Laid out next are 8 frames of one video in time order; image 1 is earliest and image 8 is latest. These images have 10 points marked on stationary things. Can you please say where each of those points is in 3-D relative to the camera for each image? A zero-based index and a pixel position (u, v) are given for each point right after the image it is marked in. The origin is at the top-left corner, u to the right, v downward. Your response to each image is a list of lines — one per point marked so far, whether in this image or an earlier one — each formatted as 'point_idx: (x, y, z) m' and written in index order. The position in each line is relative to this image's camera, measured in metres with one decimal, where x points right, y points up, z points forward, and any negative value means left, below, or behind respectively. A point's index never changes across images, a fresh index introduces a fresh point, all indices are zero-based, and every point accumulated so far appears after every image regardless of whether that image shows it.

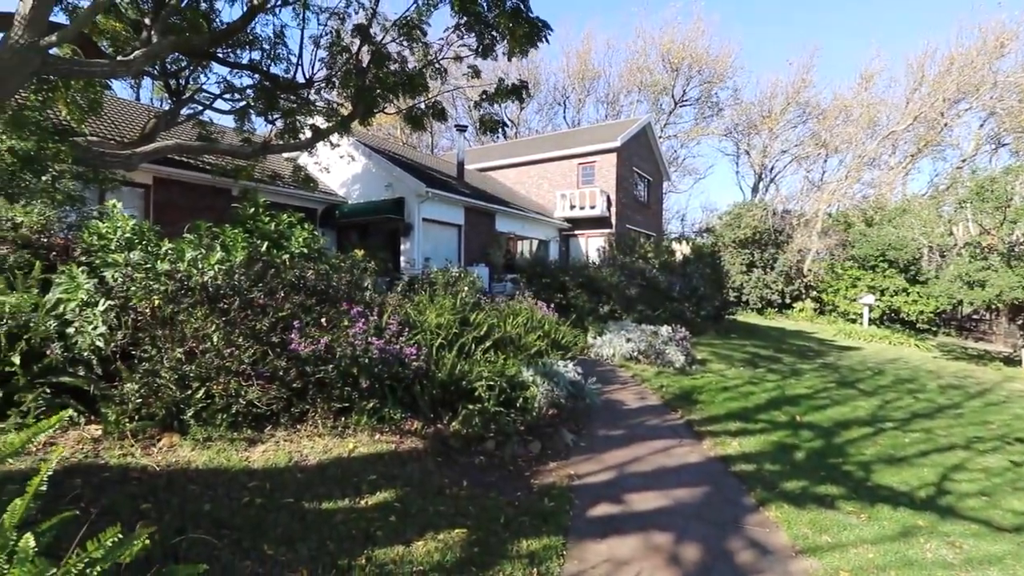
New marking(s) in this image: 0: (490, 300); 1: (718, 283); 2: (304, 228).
0: (-0.4, -0.2, +7.9) m
1: (+7.0, +0.2, +17.0) m
2: (-2.8, +0.8, +6.6) m
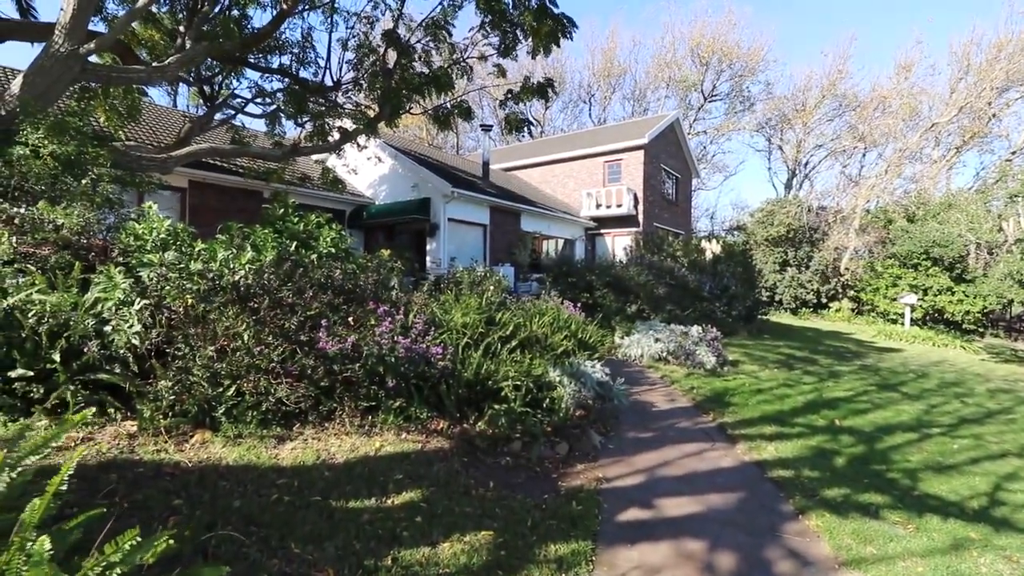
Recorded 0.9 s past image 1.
0: (0.0, -0.2, +7.9) m
1: (+7.9, +0.2, +16.5) m
2: (-2.4, +0.8, +6.7) m
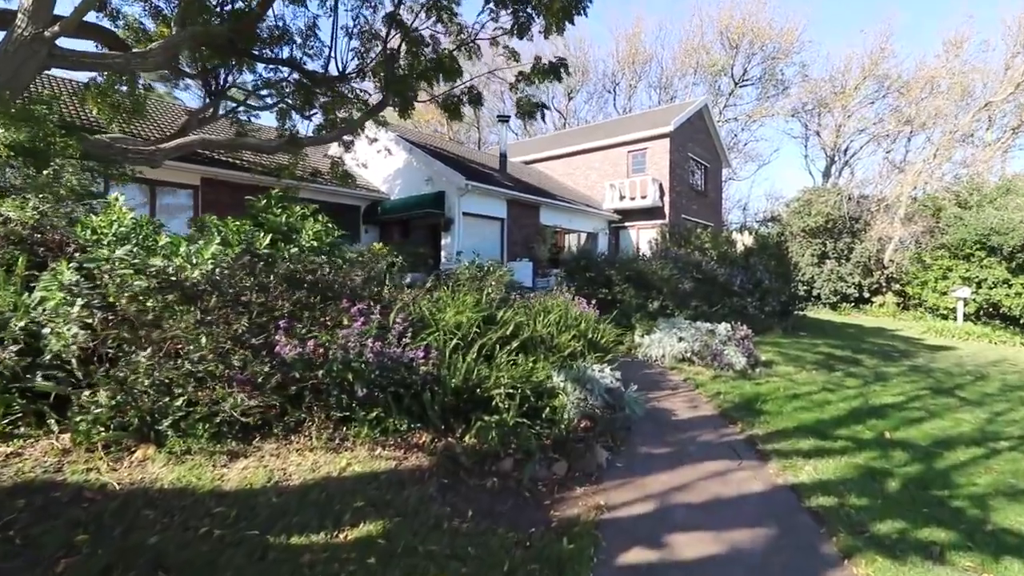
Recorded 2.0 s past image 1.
0: (+0.1, -0.1, +7.2) m
1: (+8.4, +0.4, +15.4) m
2: (-2.4, +0.9, +6.2) m
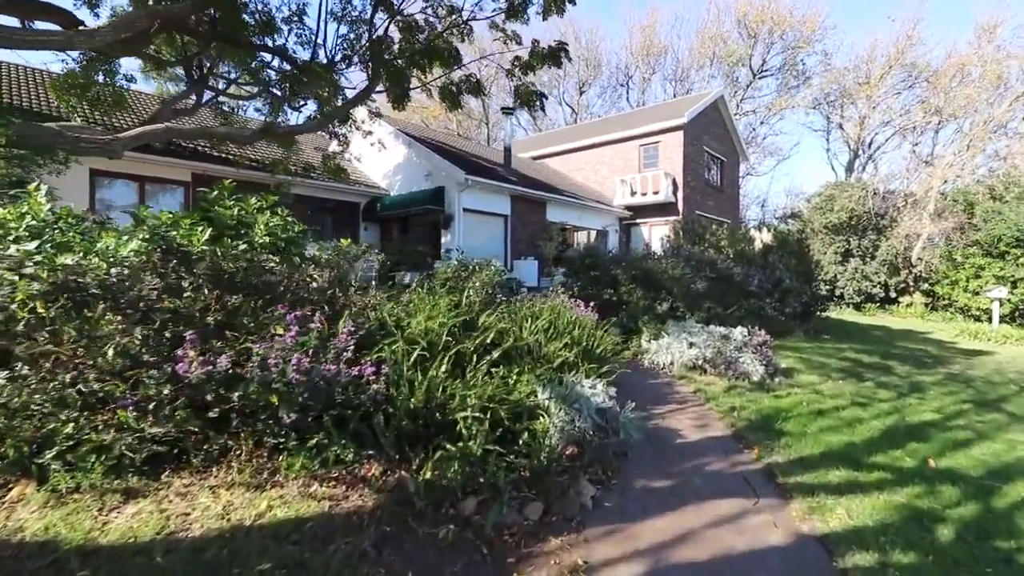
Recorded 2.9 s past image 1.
0: (-0.1, -0.2, +6.5) m
1: (+8.5, +0.4, +14.4) m
2: (-2.6, +0.8, +5.5) m
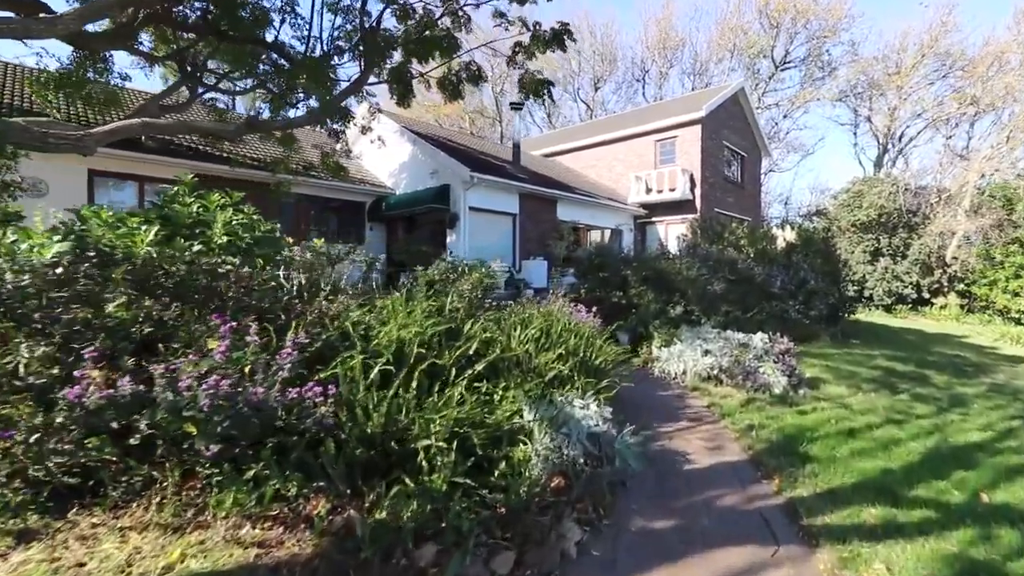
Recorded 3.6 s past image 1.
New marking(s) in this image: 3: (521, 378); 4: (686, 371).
0: (-0.2, -0.2, +5.9) m
1: (+8.7, +0.4, +13.5) m
2: (-2.8, +0.8, +5.0) m
3: (+0.1, -0.8, +4.7) m
4: (+2.6, -1.3, +7.5) m
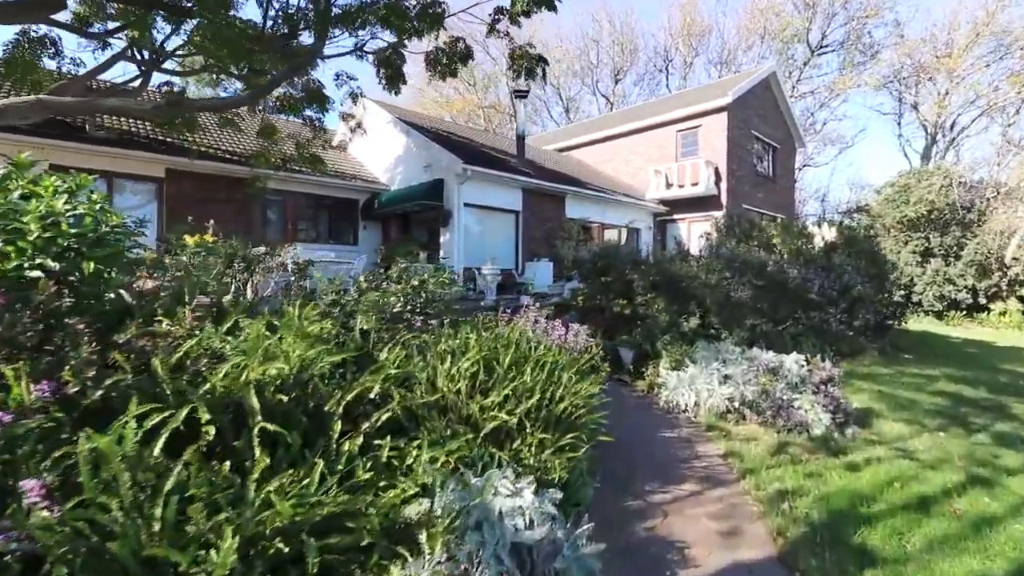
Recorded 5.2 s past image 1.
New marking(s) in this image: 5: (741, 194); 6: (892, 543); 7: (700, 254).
0: (-0.6, -0.3, +4.5) m
1: (+8.6, +0.2, +11.7) m
2: (-3.3, +0.7, +3.8) m
3: (-0.5, -0.9, +3.3) m
4: (+2.2, -1.4, +6.0) m
5: (+9.0, +3.7, +19.5) m
6: (+2.6, -1.8, +3.5) m
7: (+3.7, +0.7, +9.9) m
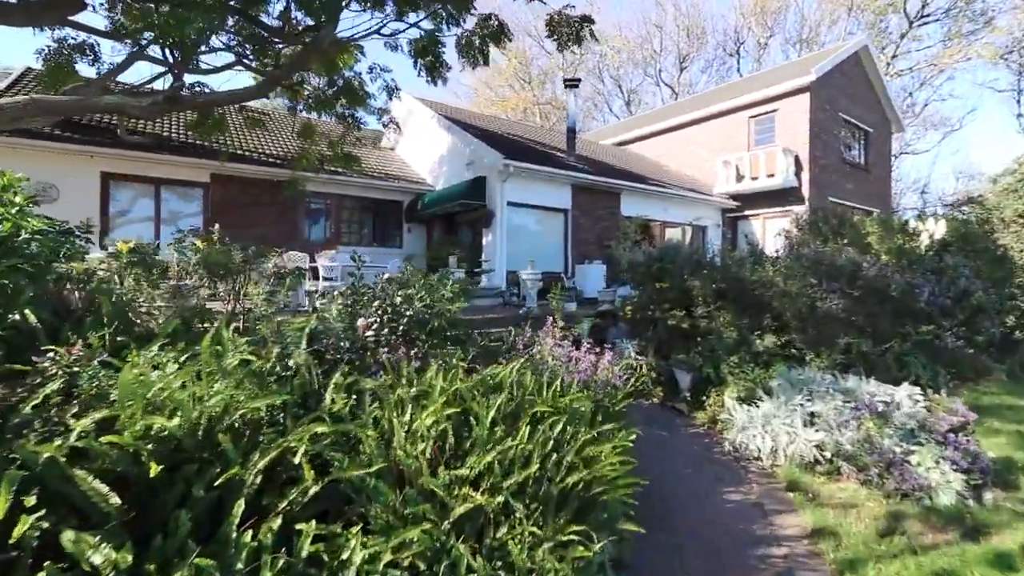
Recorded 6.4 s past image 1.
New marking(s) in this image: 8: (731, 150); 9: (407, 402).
0: (-0.6, -0.4, +3.6) m
1: (+9.5, +0.1, +9.5) m
2: (-3.3, +0.6, +3.2) m
3: (-0.6, -1.1, +2.3) m
4: (+2.5, -1.5, +4.7) m
5: (+10.9, +3.5, +17.2) m
6: (+2.5, -1.9, +2.1) m
7: (+4.4, +0.6, +8.3) m
8: (+8.1, +5.1, +18.3) m
9: (-0.5, -0.6, +2.9) m
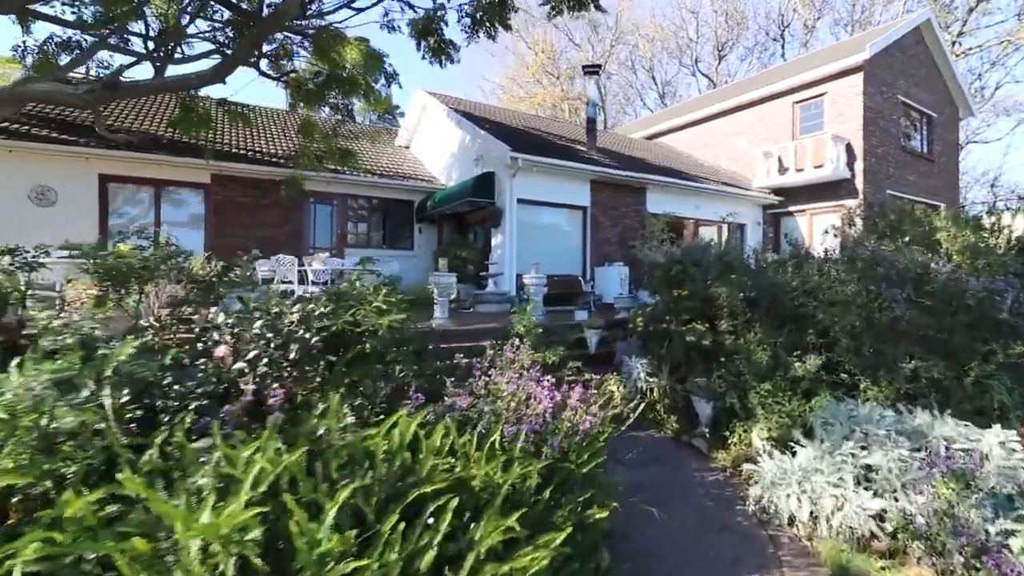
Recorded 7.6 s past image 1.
0: (-1.0, -0.5, +2.6) m
1: (+9.5, 0.0, +7.8) m
2: (-3.7, +0.5, +2.5) m
3: (-1.0, -1.2, +1.4) m
4: (+2.1, -1.6, +3.5) m
5: (+11.5, +3.4, +15.4) m
6: (+2.0, -2.0, +1.0) m
7: (+4.4, +0.5, +7.0) m
8: (+8.8, +5.0, +16.7) m
9: (-1.0, -0.7, +1.9) m
